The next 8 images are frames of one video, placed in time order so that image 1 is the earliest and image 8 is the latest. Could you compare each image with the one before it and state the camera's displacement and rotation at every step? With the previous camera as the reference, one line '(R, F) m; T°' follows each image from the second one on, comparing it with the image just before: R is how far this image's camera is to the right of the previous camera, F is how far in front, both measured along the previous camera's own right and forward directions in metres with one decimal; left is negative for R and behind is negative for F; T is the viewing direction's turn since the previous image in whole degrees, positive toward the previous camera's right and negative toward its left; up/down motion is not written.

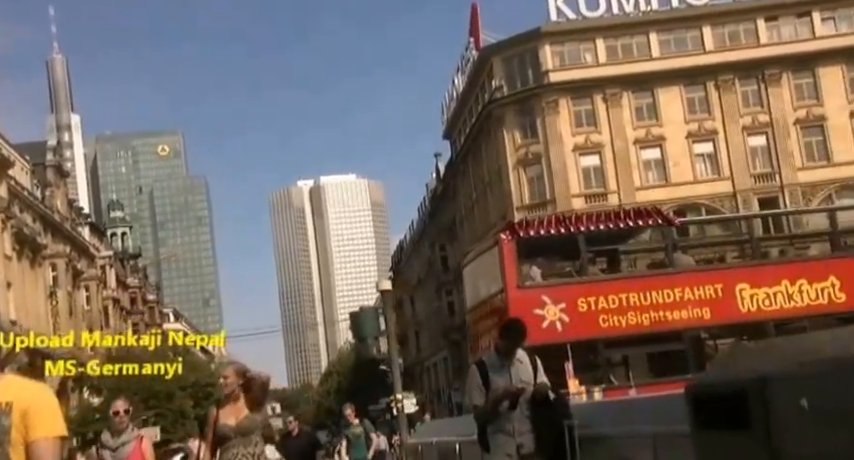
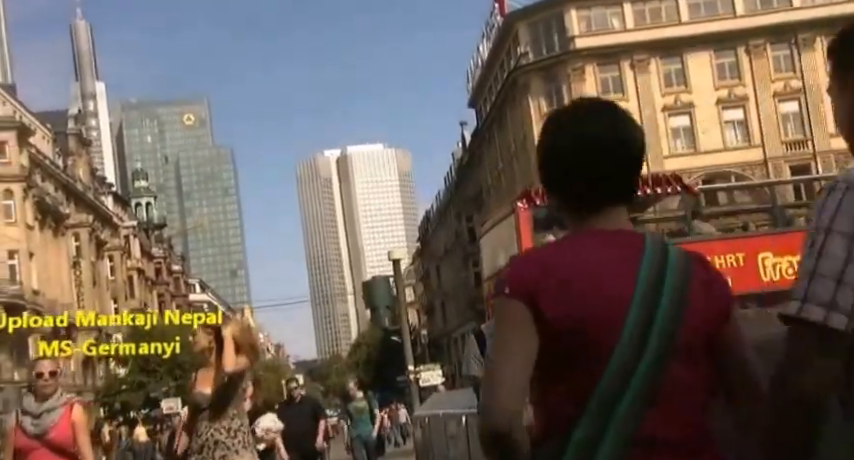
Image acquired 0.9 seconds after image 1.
(+0.6, +0.4) m; -2°
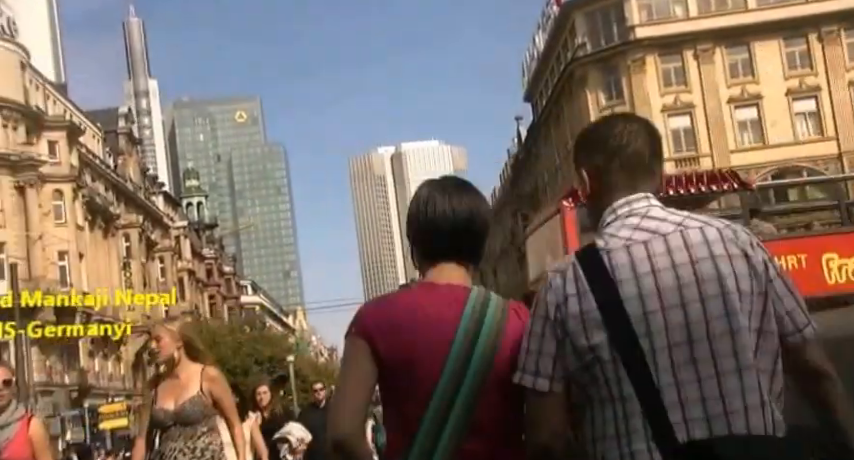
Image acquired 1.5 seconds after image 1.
(+0.6, +1.1) m; -4°
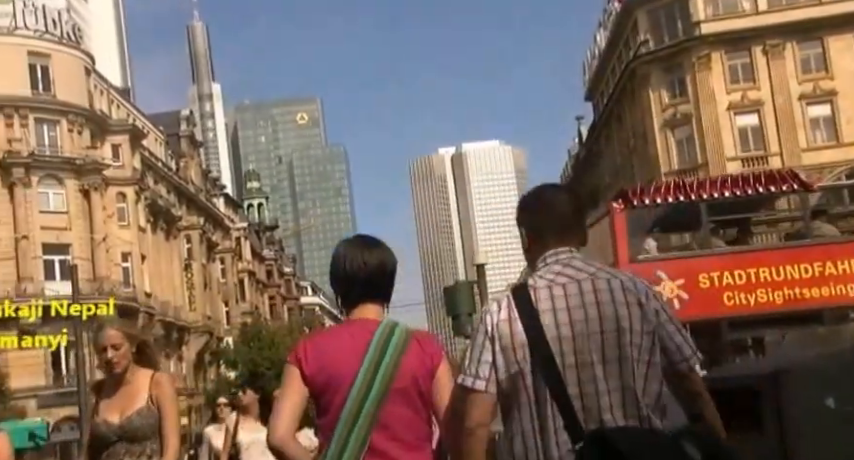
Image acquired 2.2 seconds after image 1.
(+0.6, +0.4) m; -4°
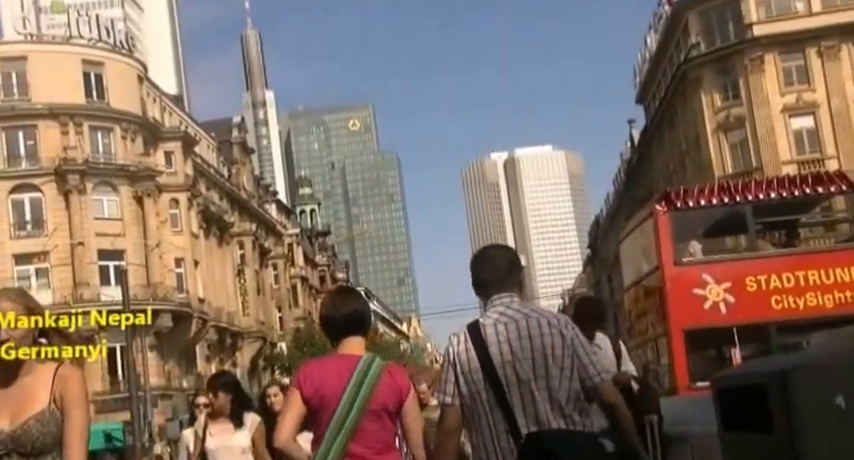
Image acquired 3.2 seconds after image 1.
(+0.5, +0.1) m; -4°
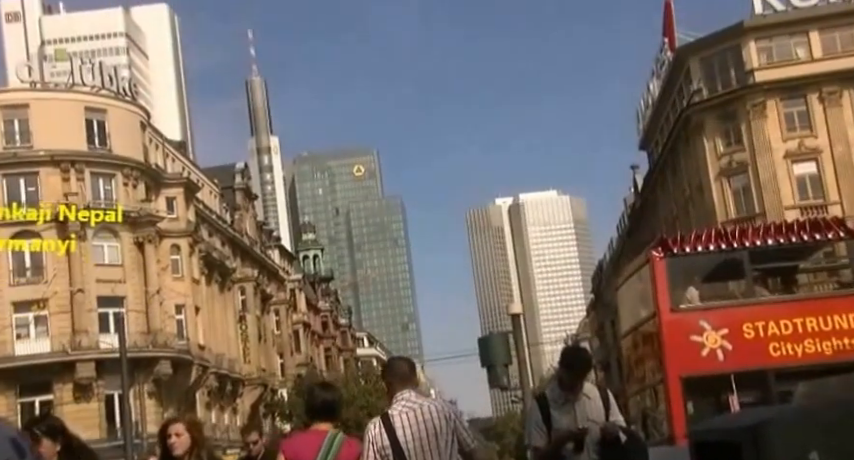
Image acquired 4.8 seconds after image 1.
(+0.4, +0.1) m; -1°
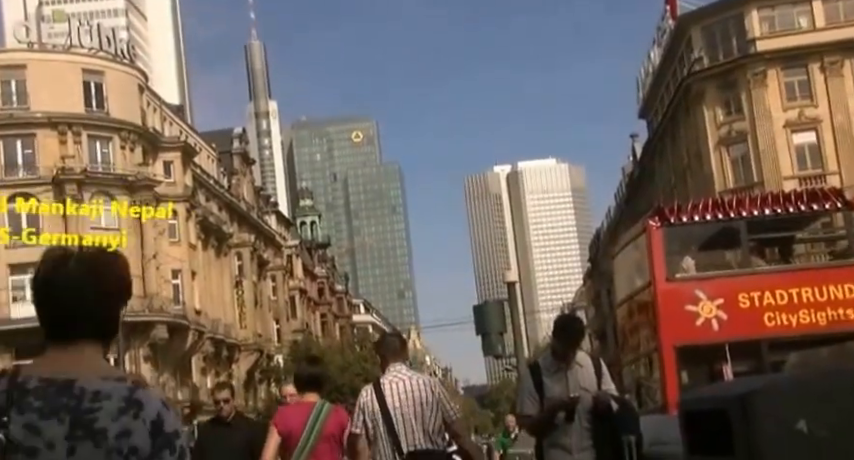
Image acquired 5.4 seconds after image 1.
(+0.1, +0.1) m; 0°
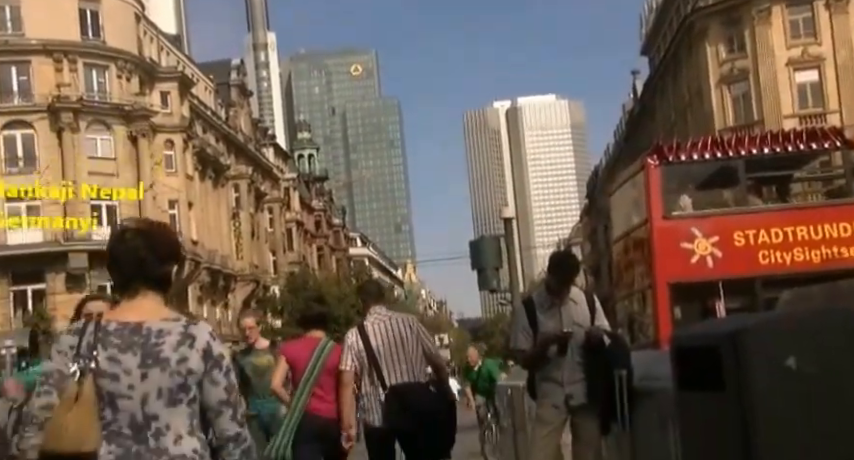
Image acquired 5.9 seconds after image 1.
(0.0, 0.0) m; 0°
